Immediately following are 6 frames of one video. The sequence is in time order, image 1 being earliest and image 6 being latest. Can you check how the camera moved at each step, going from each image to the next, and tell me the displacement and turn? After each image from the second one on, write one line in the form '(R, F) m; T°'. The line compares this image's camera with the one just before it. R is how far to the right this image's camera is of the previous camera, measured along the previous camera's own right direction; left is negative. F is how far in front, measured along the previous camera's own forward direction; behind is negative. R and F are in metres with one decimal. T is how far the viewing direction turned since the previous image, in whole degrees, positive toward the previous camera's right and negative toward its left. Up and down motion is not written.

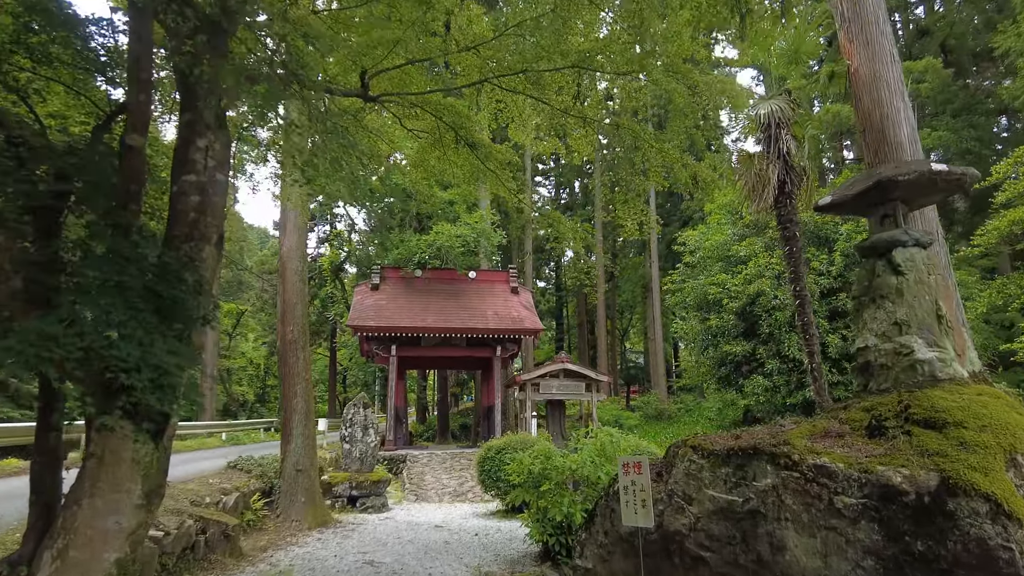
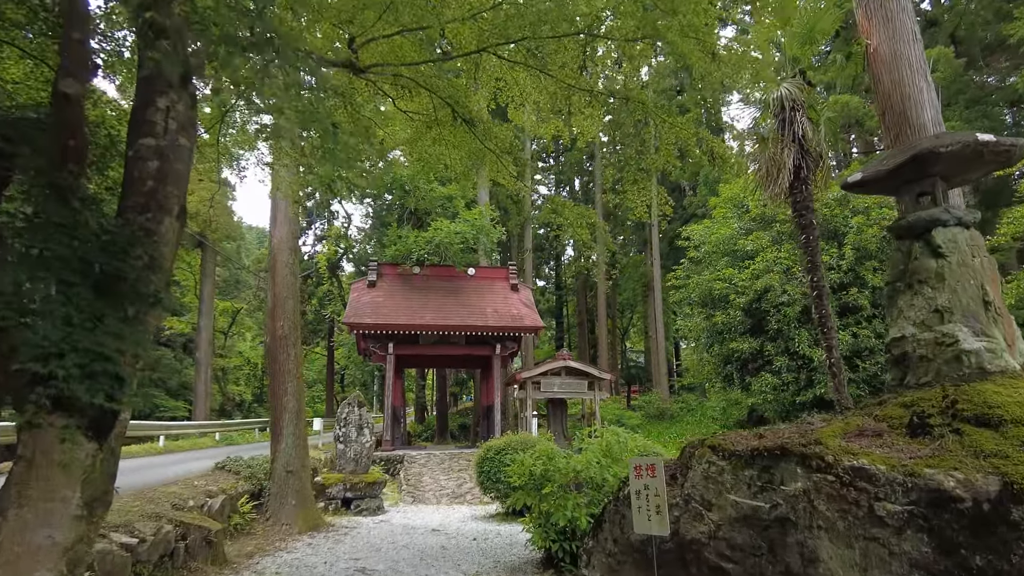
(0.0, +0.3) m; 0°
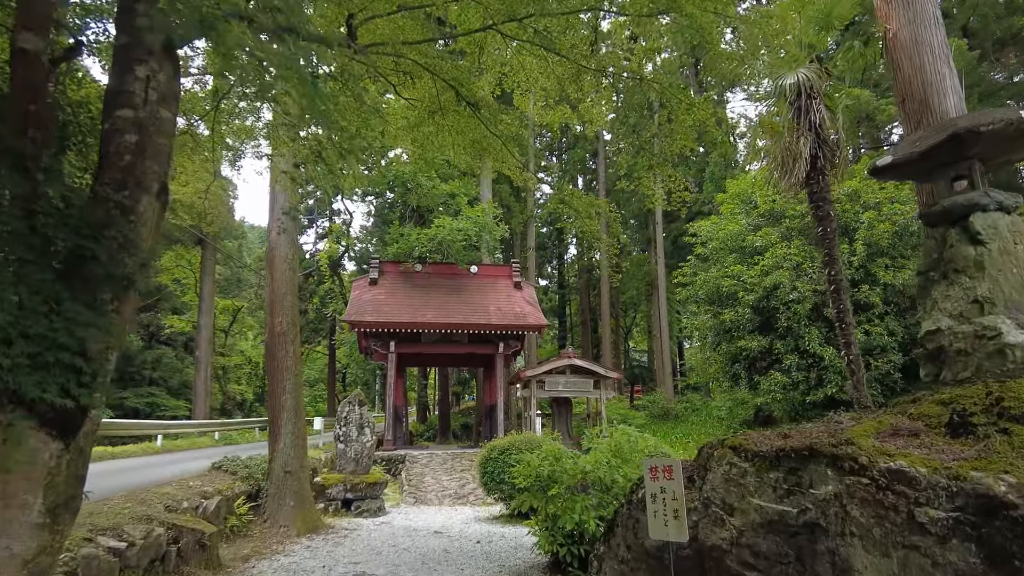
(0.0, +0.2) m; 0°
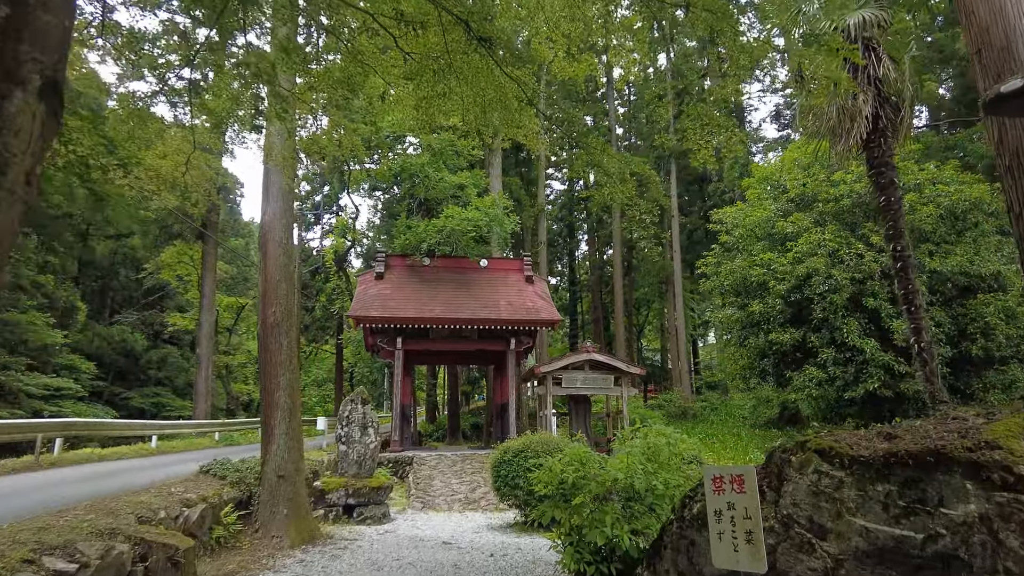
(-0.1, +0.7) m; -1°
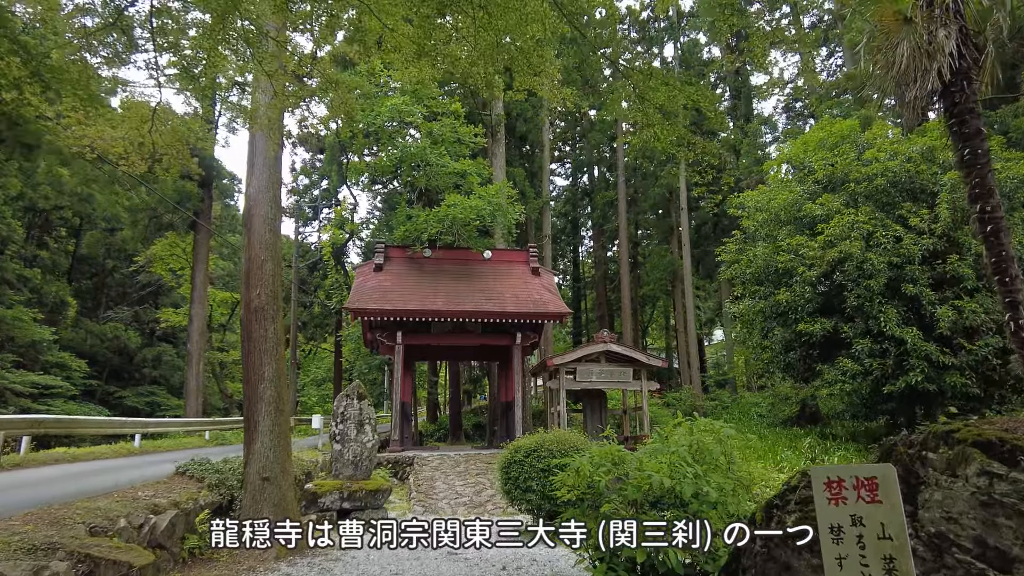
(-0.1, +0.7) m; 0°
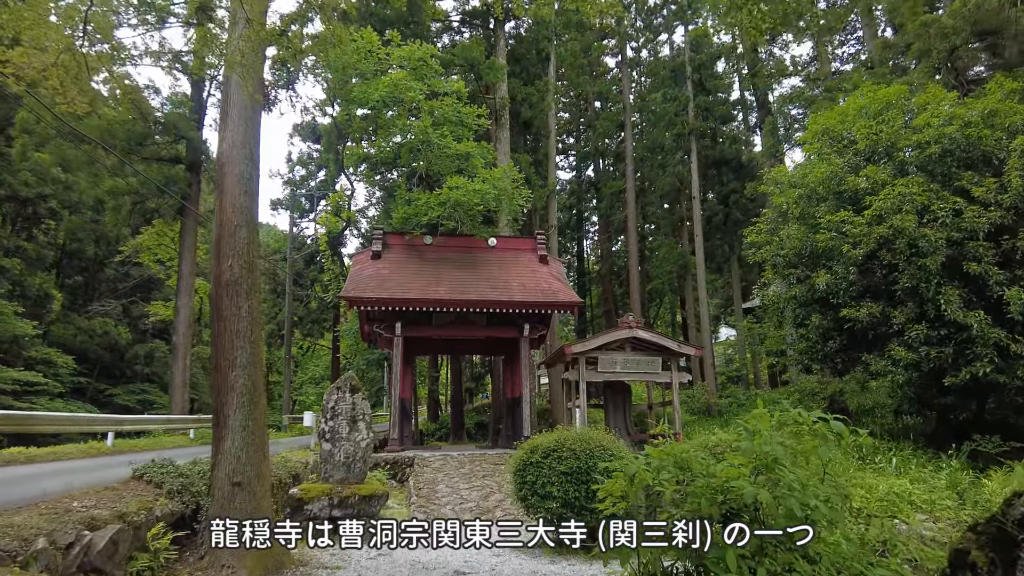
(-0.2, +1.0) m; 0°
